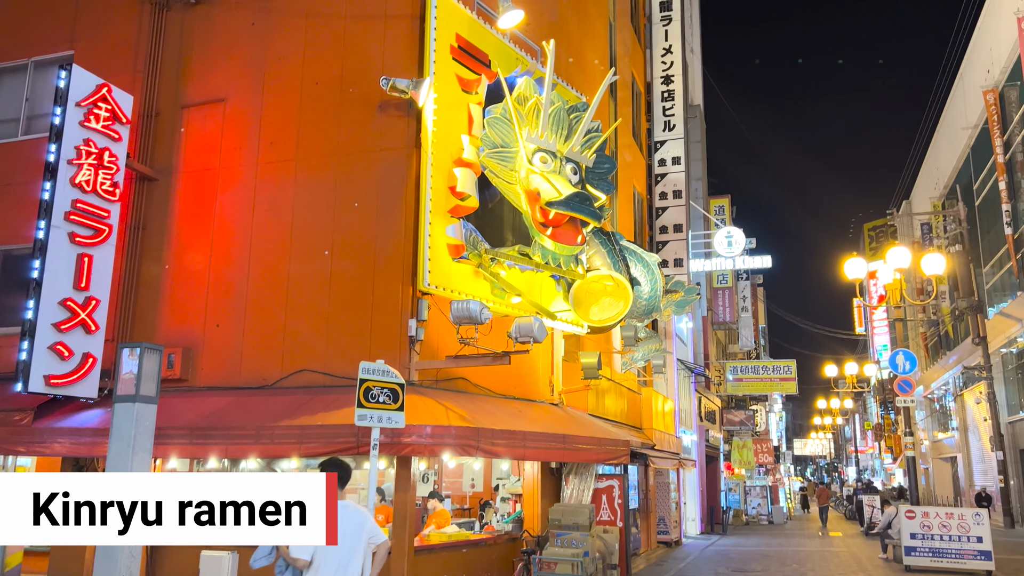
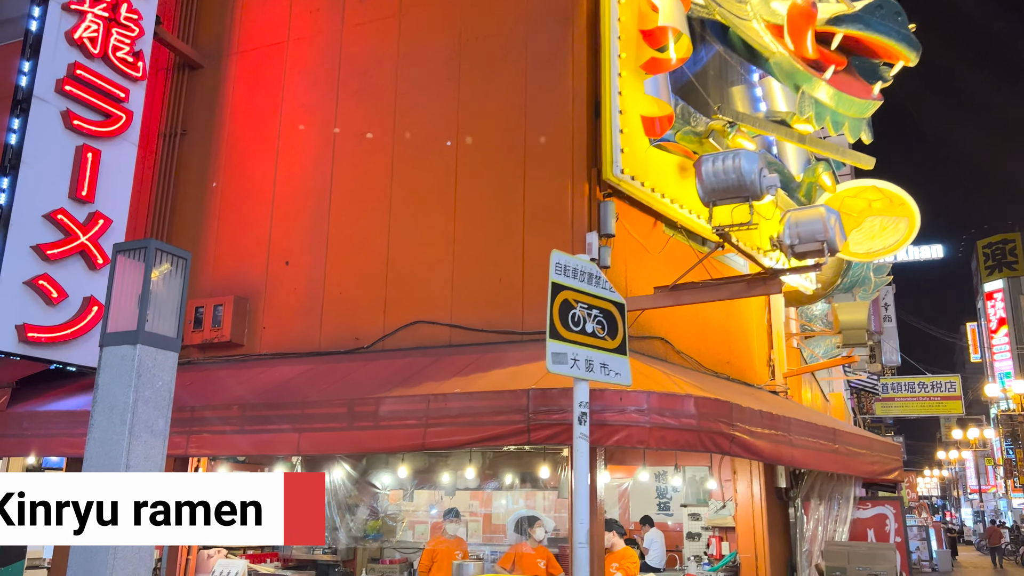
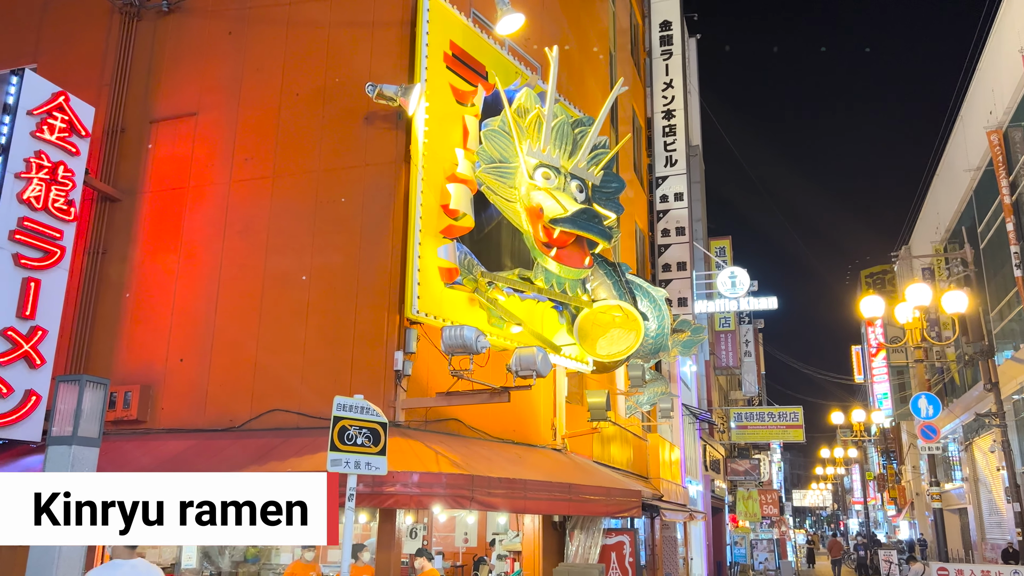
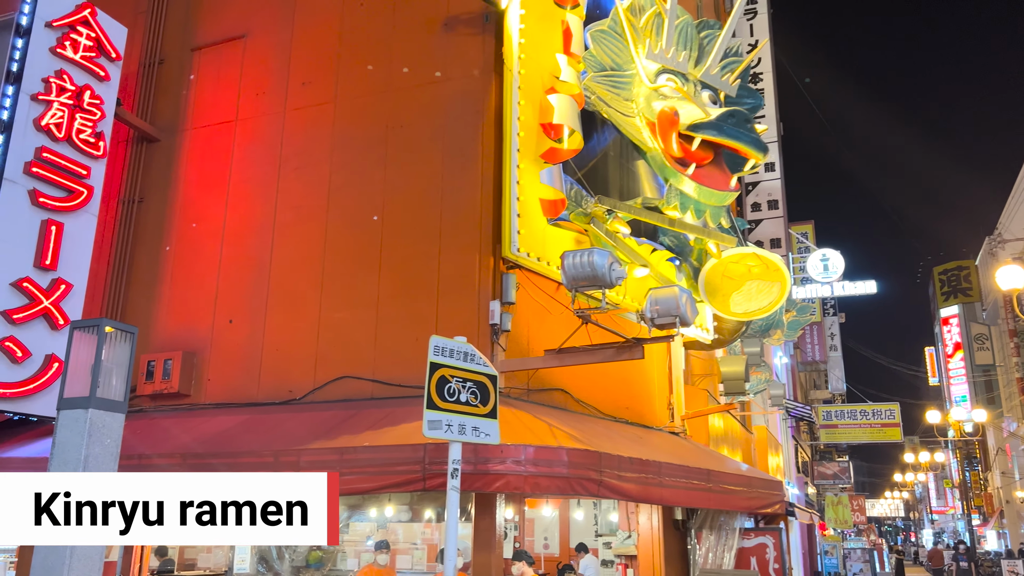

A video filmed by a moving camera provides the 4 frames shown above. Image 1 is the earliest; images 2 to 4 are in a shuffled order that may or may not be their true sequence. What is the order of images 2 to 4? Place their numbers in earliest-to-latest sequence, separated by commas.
3, 4, 2
